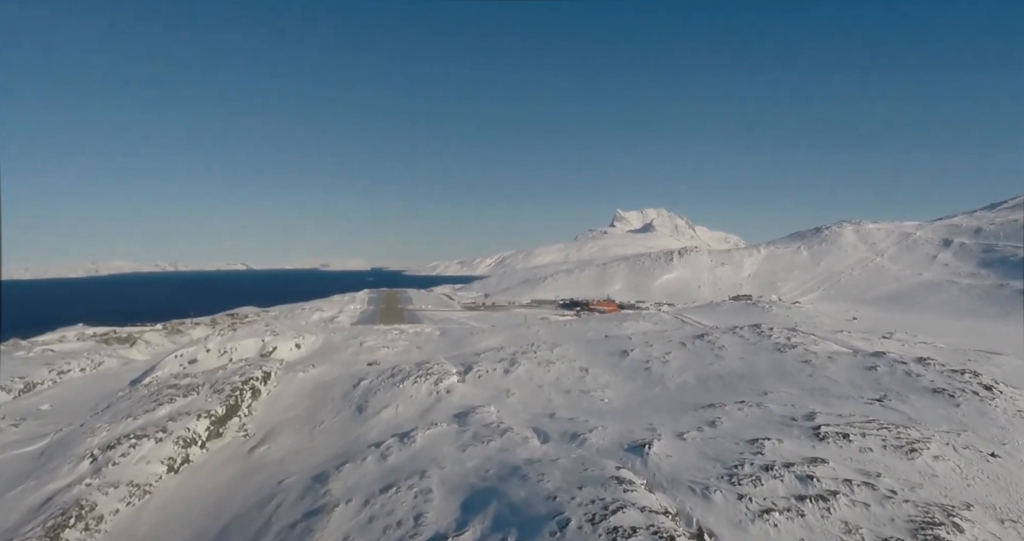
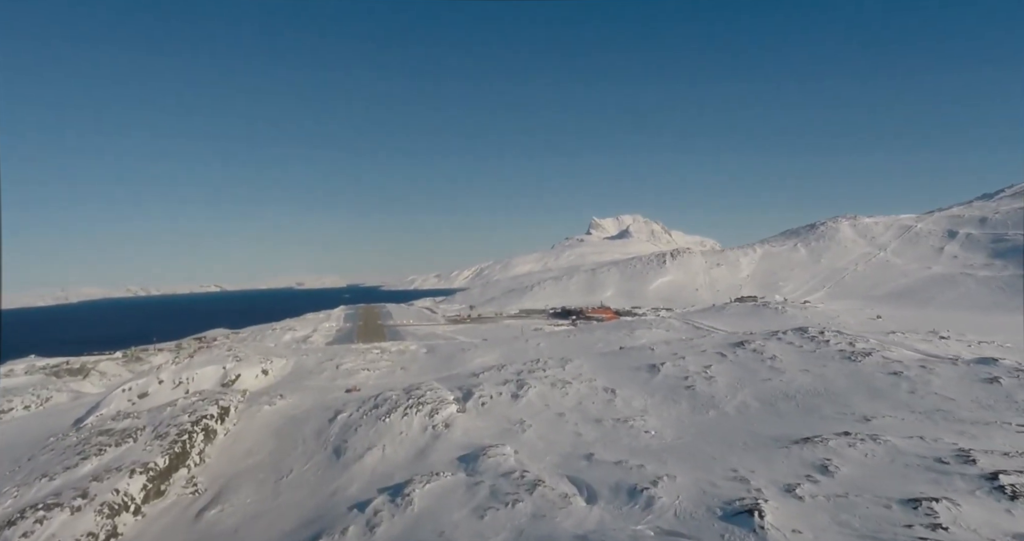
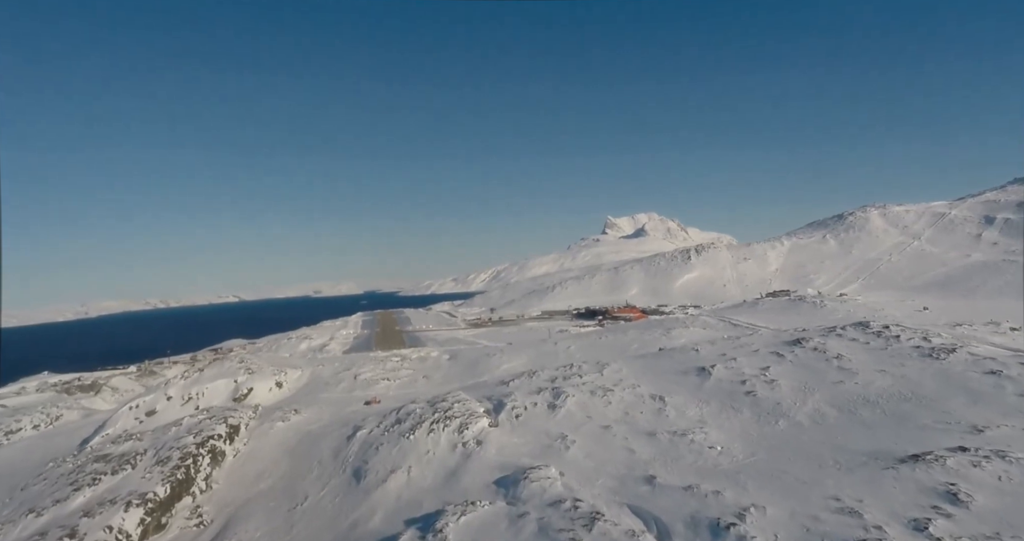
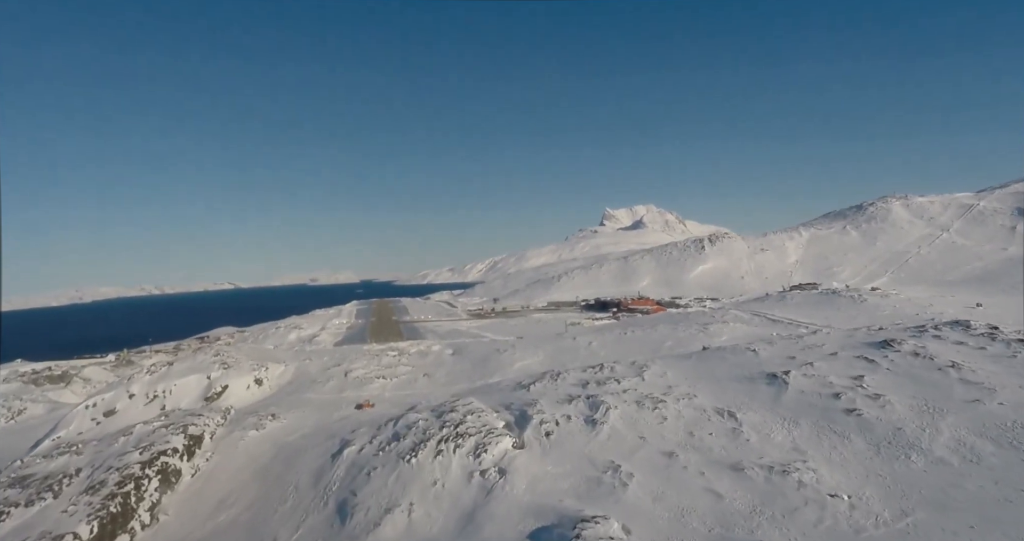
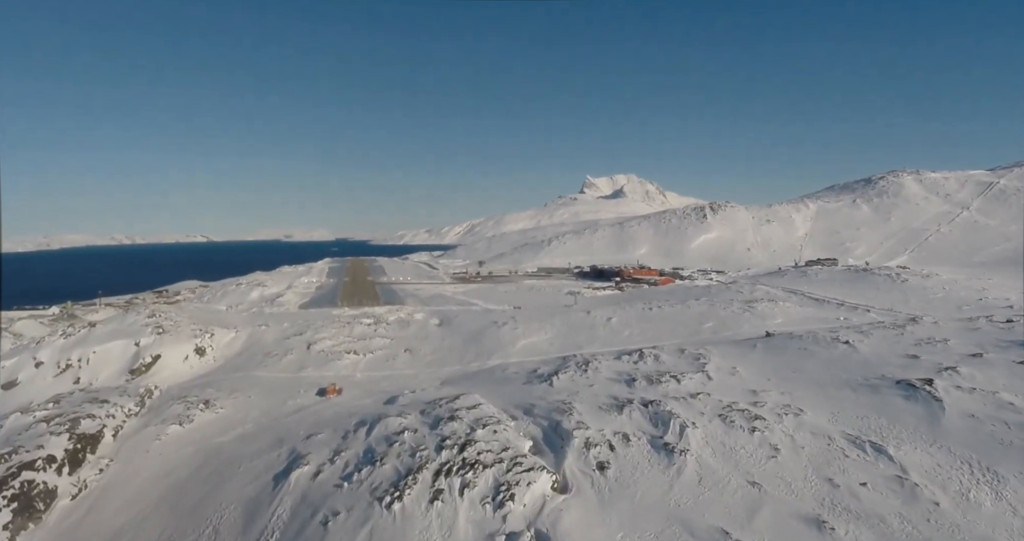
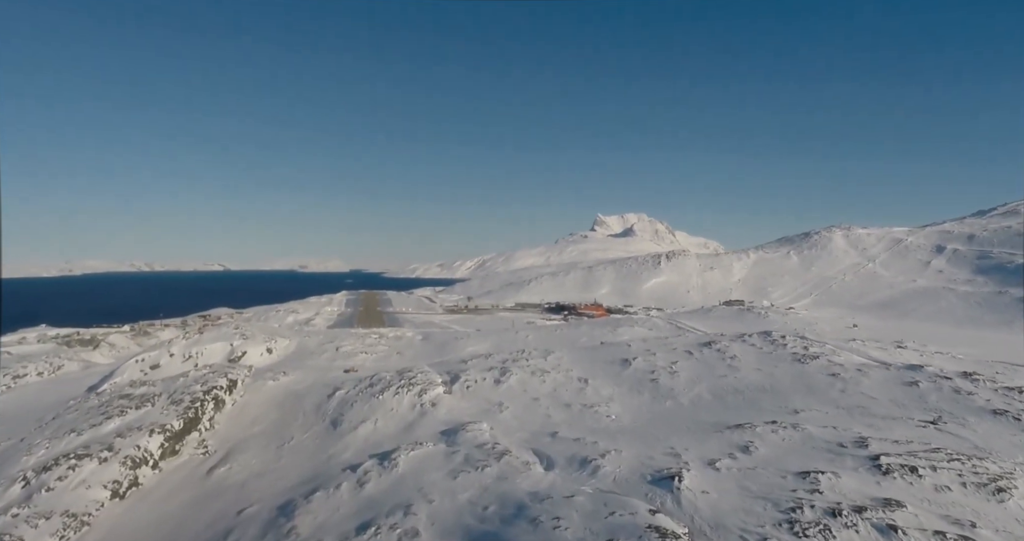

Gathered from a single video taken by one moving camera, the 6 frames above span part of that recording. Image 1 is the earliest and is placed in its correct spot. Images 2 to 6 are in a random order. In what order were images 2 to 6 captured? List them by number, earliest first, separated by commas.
6, 2, 3, 4, 5
